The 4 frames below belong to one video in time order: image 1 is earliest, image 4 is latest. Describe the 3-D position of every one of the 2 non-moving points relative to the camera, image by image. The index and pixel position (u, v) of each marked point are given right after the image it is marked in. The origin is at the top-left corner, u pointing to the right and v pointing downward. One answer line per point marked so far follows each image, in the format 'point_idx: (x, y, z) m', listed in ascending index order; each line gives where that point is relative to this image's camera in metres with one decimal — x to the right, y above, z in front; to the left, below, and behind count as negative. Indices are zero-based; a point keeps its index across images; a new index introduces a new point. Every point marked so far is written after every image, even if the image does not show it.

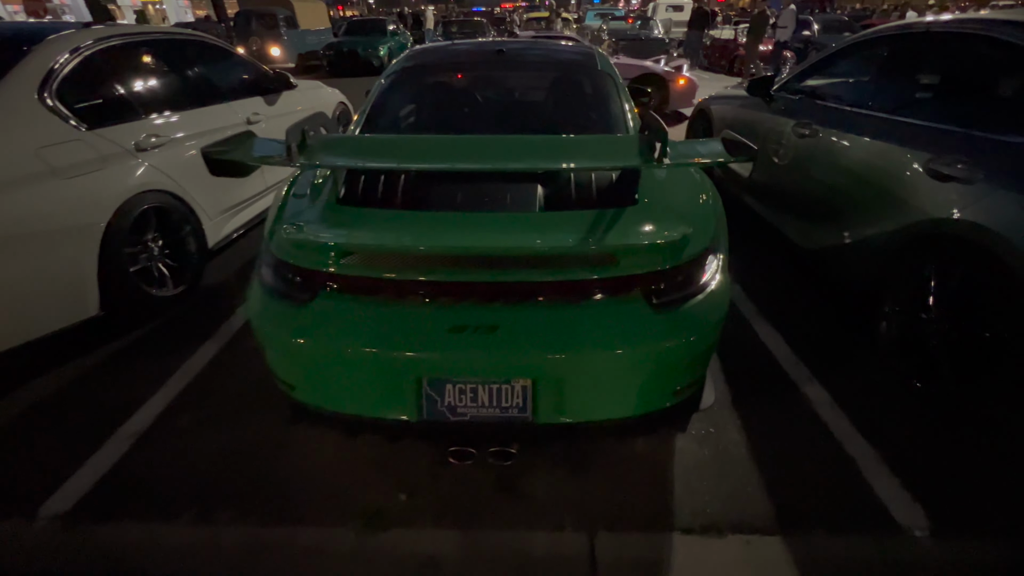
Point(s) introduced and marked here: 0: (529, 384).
0: (+0.1, -0.4, +1.8) m
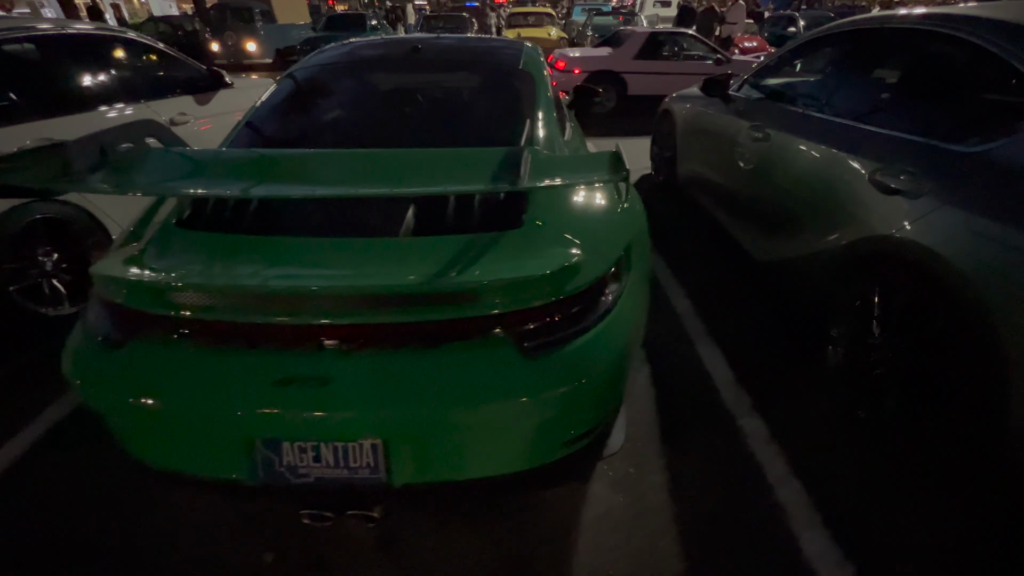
0: (-0.4, -0.5, +1.6) m
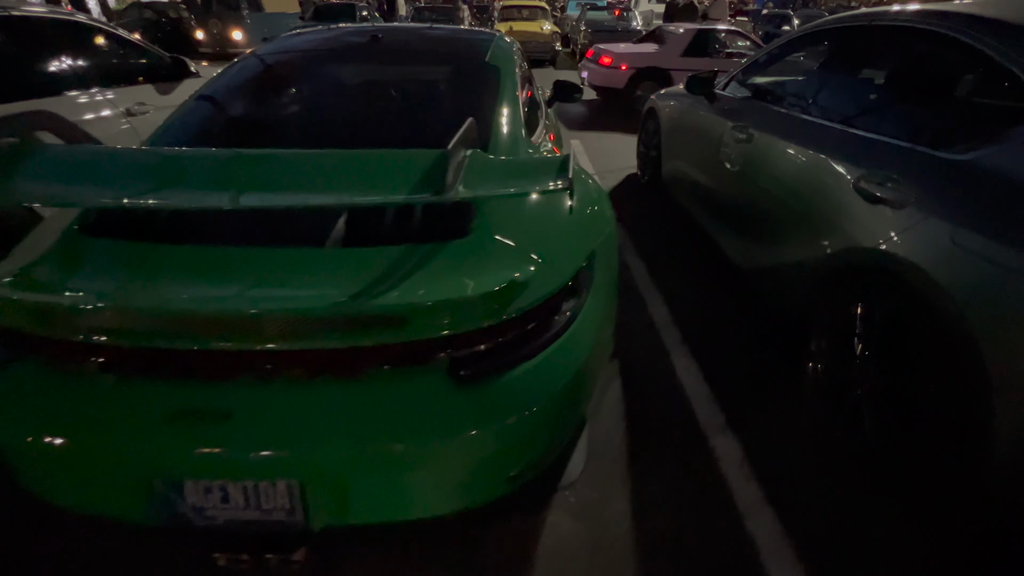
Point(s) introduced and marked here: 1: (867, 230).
0: (-0.6, -0.6, +1.4) m
1: (+1.7, +0.3, +2.2) m
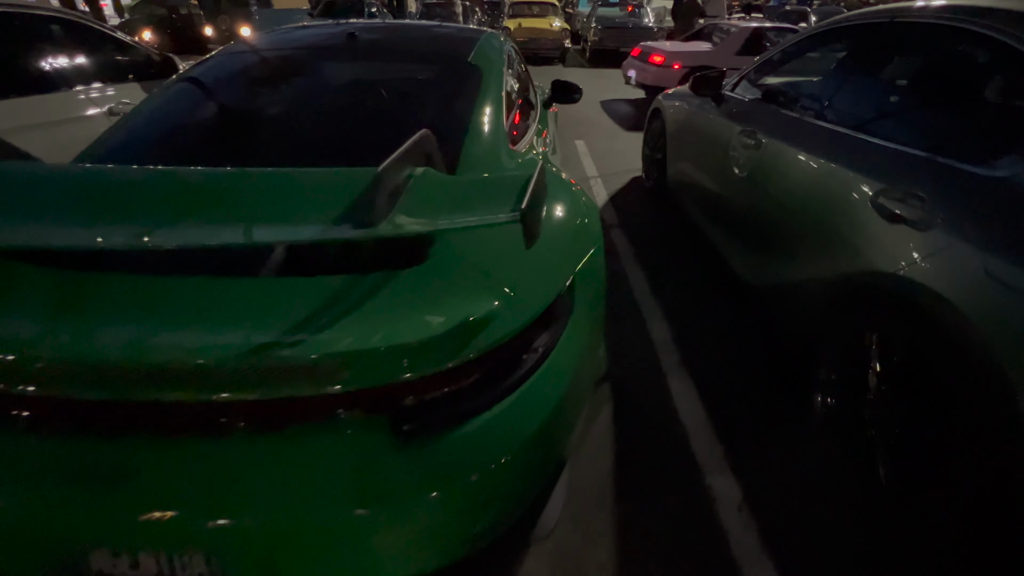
0: (-0.8, -0.7, +1.2) m
1: (+1.6, +0.1, +2.0) m
